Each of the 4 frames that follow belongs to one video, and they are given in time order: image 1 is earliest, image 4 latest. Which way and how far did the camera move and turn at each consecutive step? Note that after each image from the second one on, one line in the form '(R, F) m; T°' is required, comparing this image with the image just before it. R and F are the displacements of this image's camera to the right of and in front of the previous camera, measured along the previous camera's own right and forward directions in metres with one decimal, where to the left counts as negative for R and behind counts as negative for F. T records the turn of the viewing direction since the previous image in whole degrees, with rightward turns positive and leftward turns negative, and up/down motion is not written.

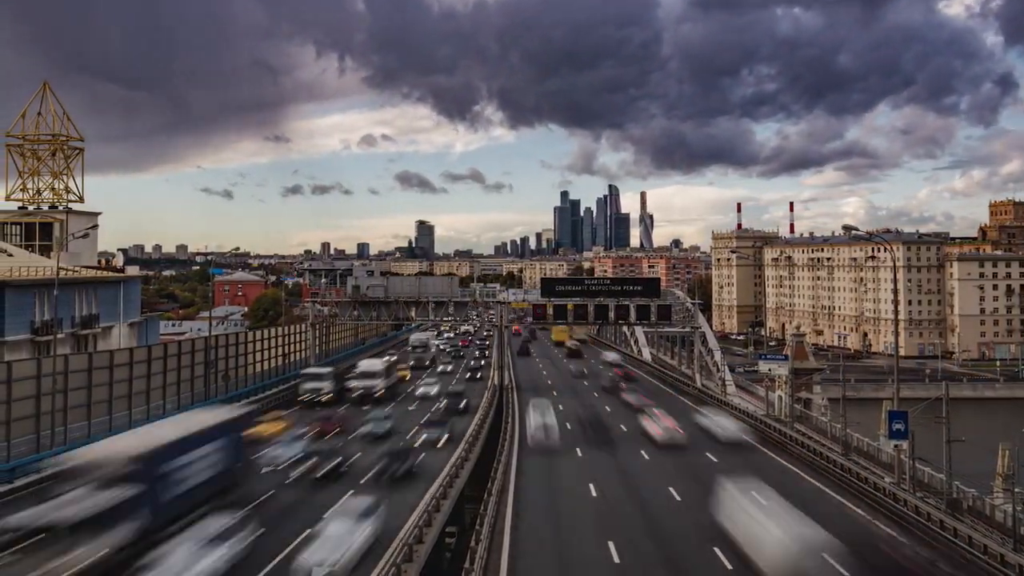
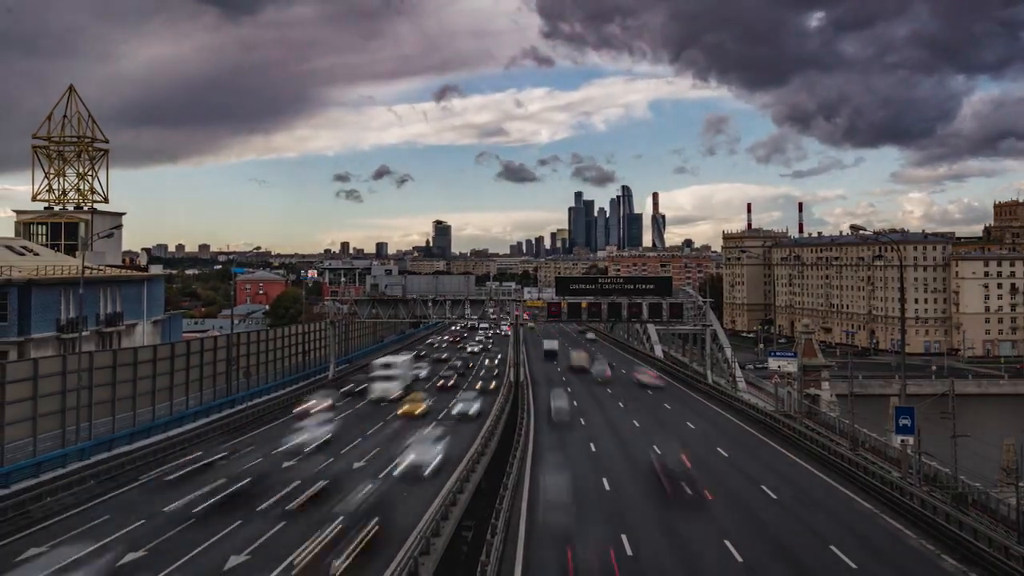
(-0.2, -1.0) m; -1°
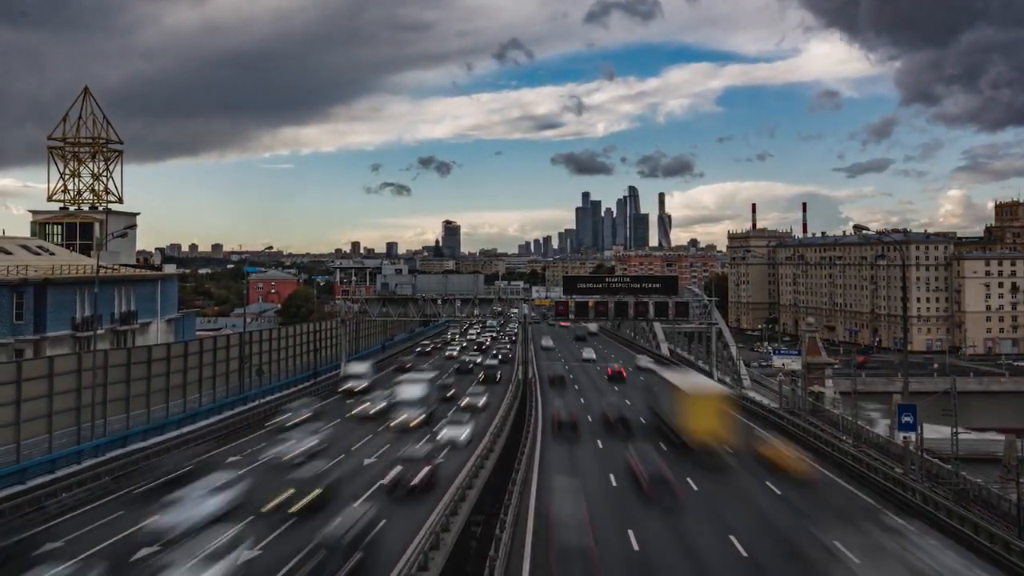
(0.0, -0.7) m; -1°
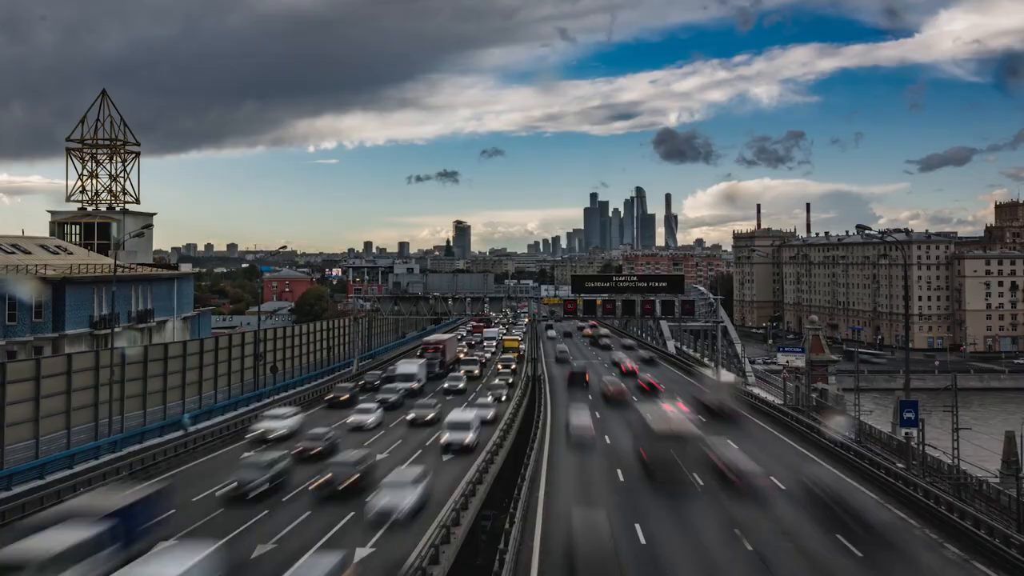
(0.0, -0.8) m; -1°
